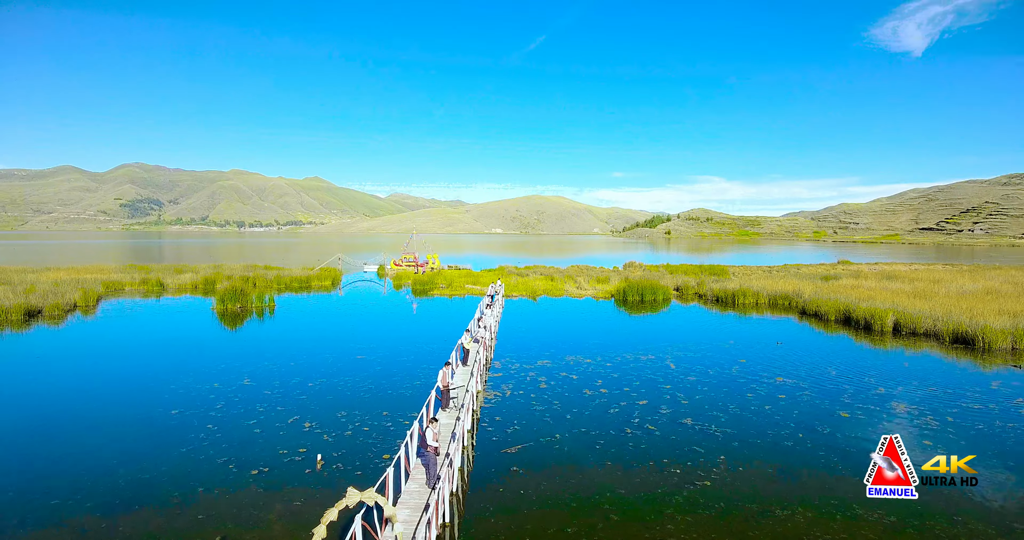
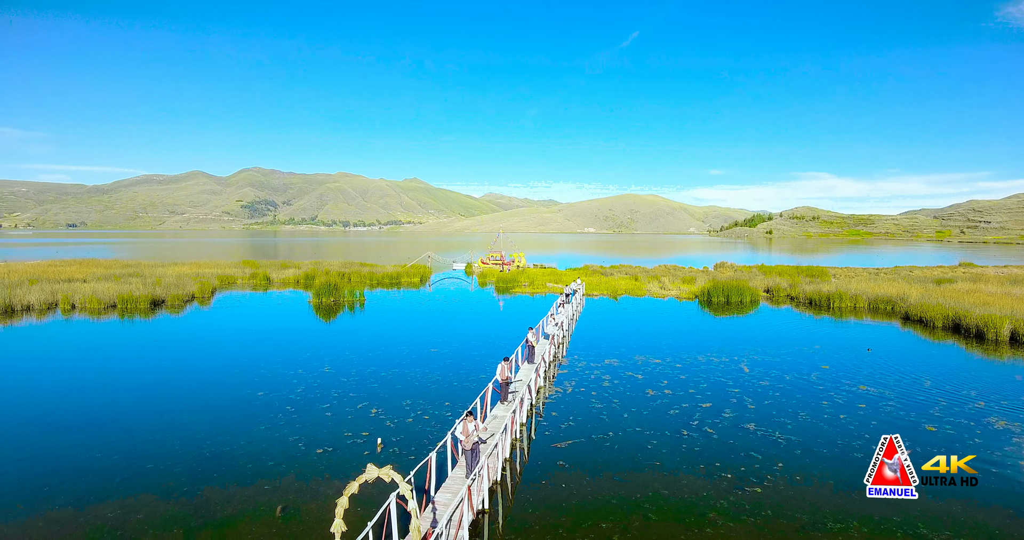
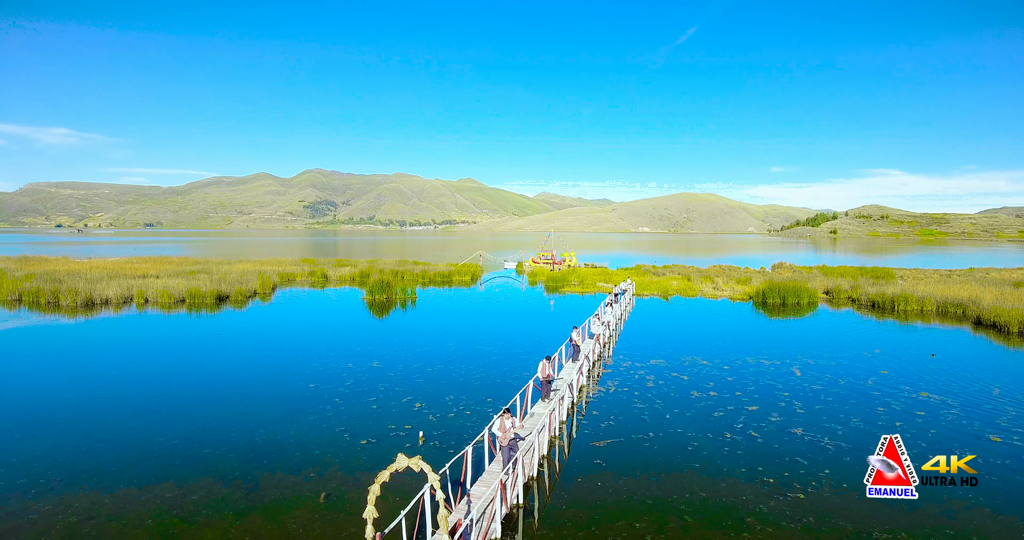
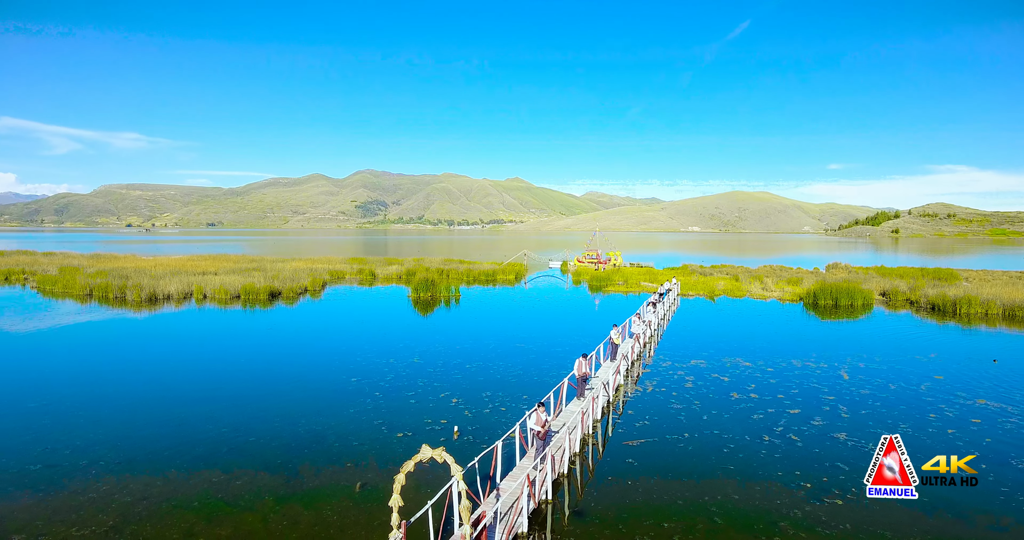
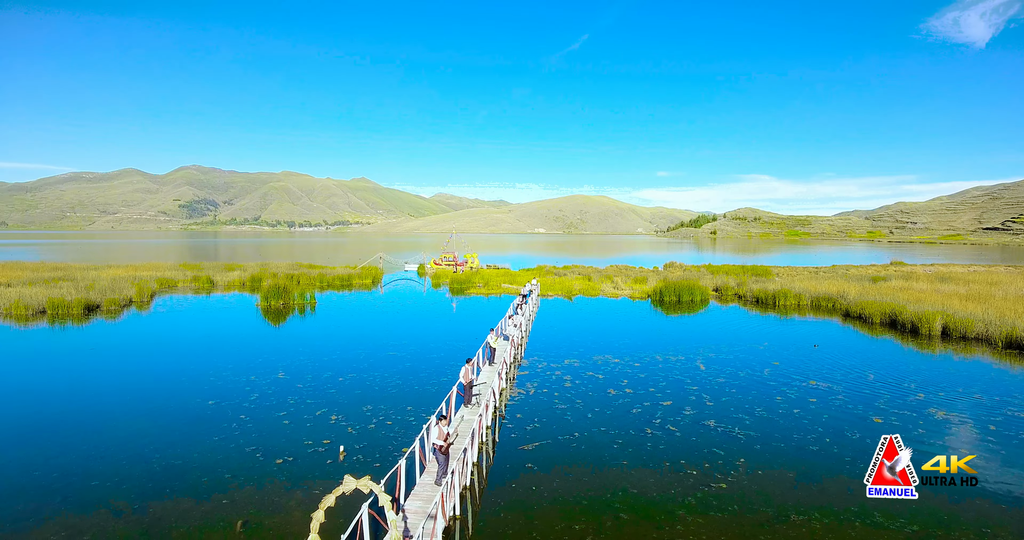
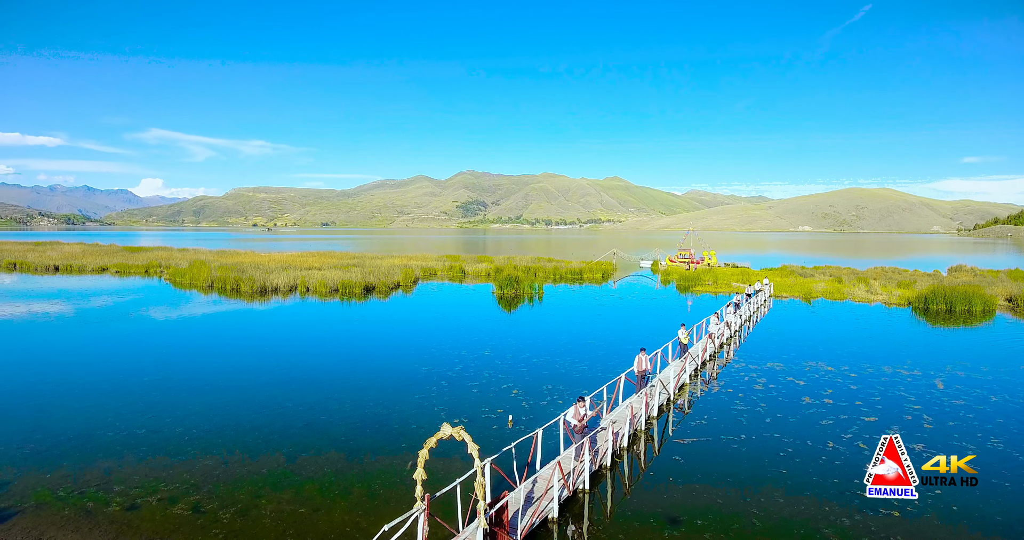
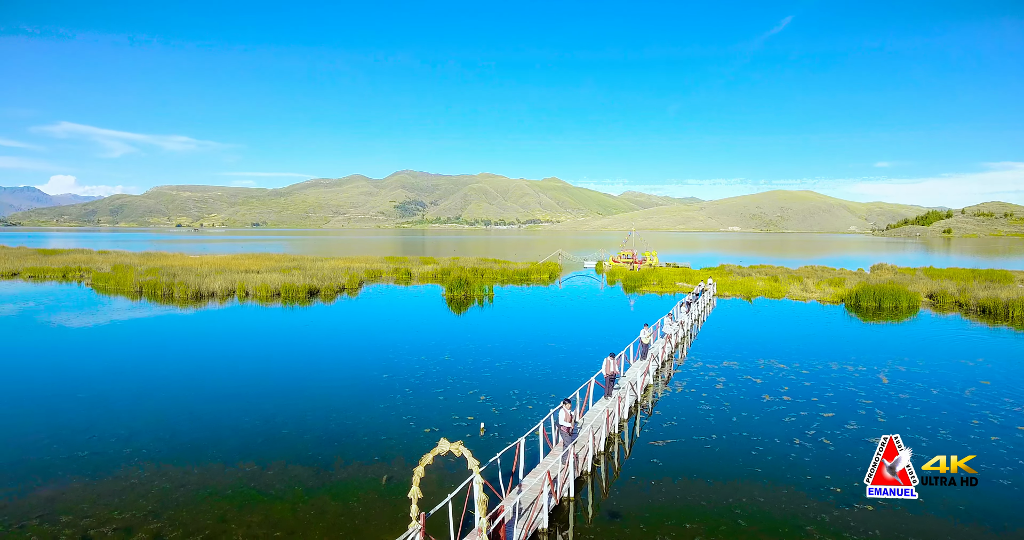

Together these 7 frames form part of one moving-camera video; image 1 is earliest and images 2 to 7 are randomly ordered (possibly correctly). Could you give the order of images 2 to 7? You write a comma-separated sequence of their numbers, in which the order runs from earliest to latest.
5, 2, 3, 4, 7, 6
